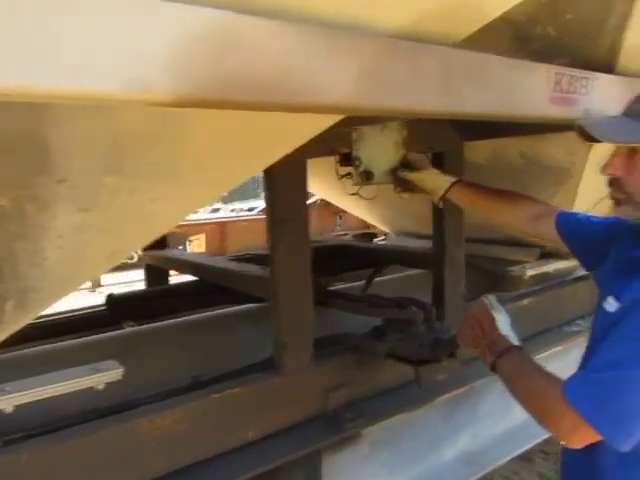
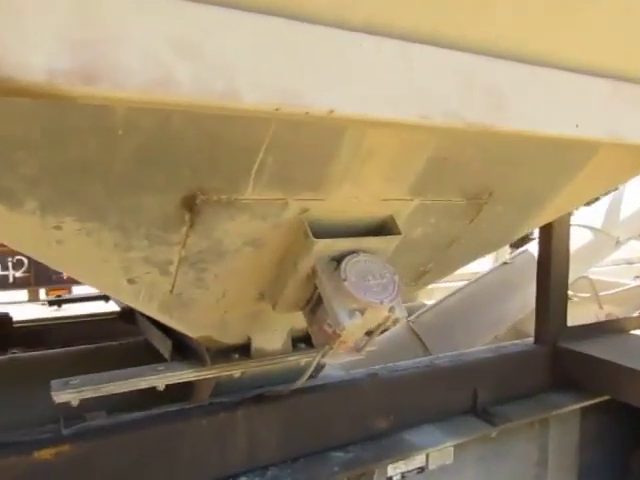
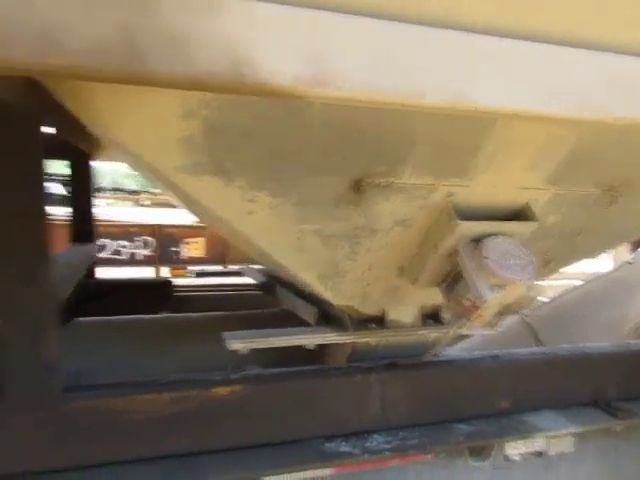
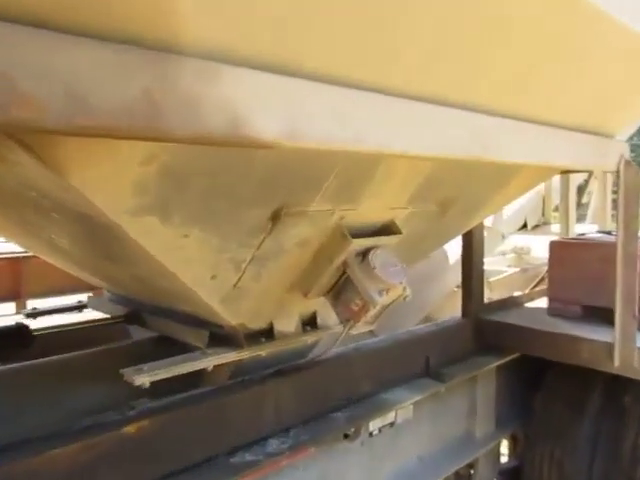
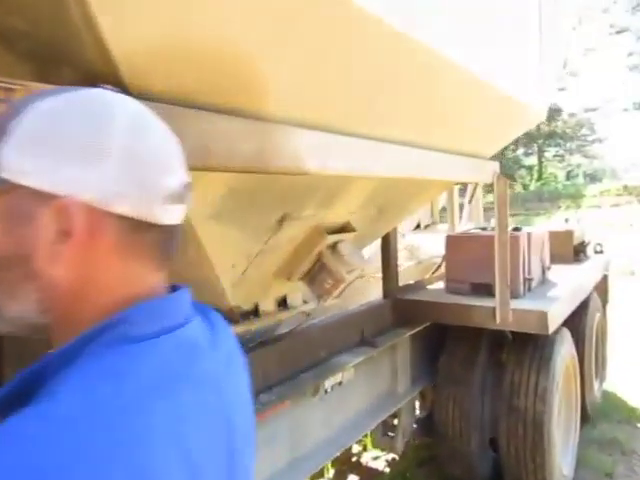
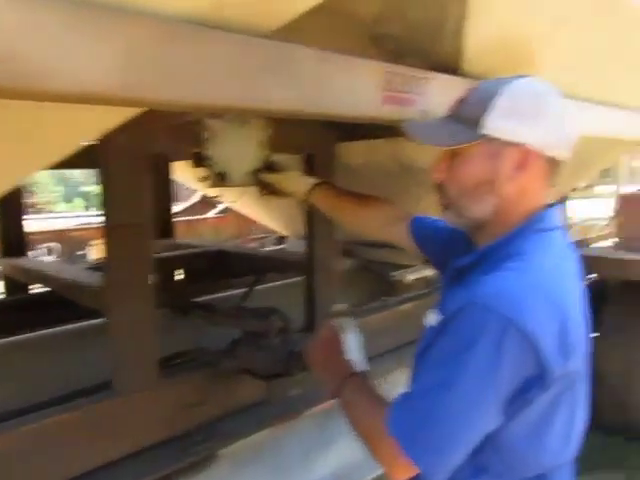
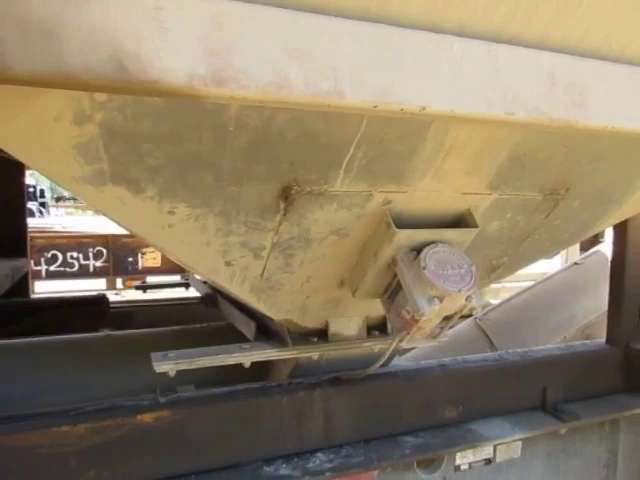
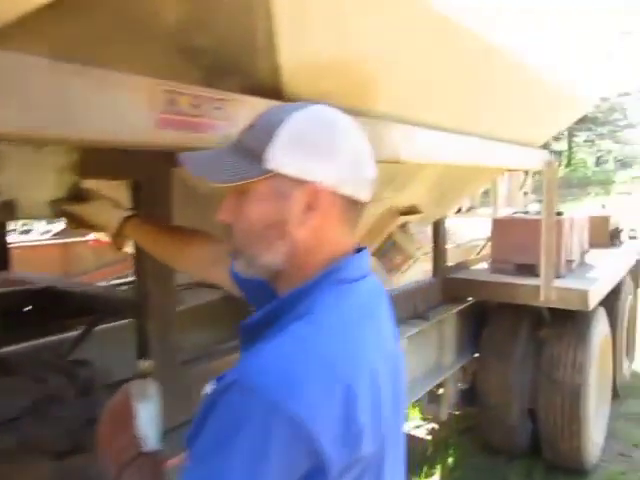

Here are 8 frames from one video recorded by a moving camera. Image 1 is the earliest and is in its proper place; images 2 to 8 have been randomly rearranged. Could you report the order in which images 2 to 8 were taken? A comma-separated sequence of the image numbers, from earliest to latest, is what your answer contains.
6, 8, 5, 4, 2, 7, 3
